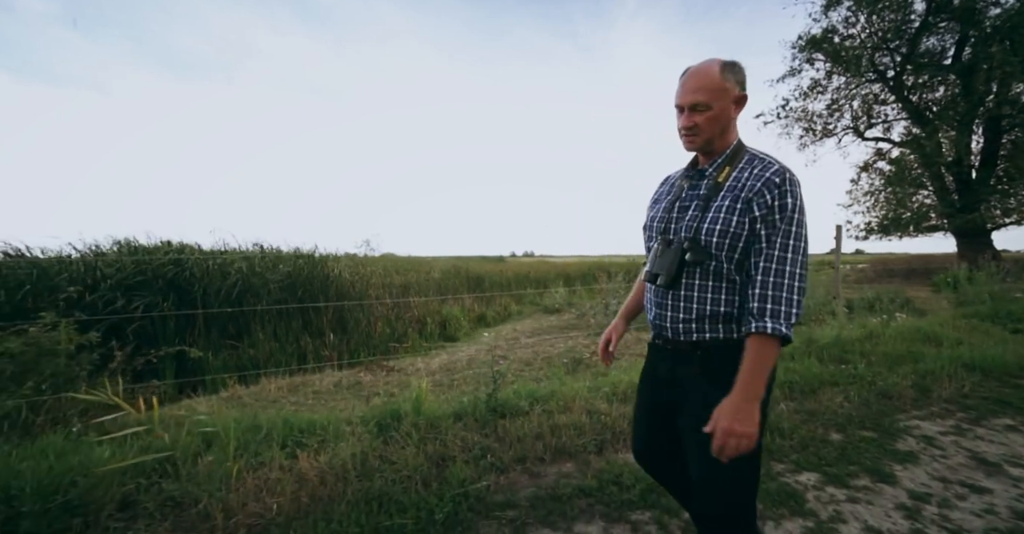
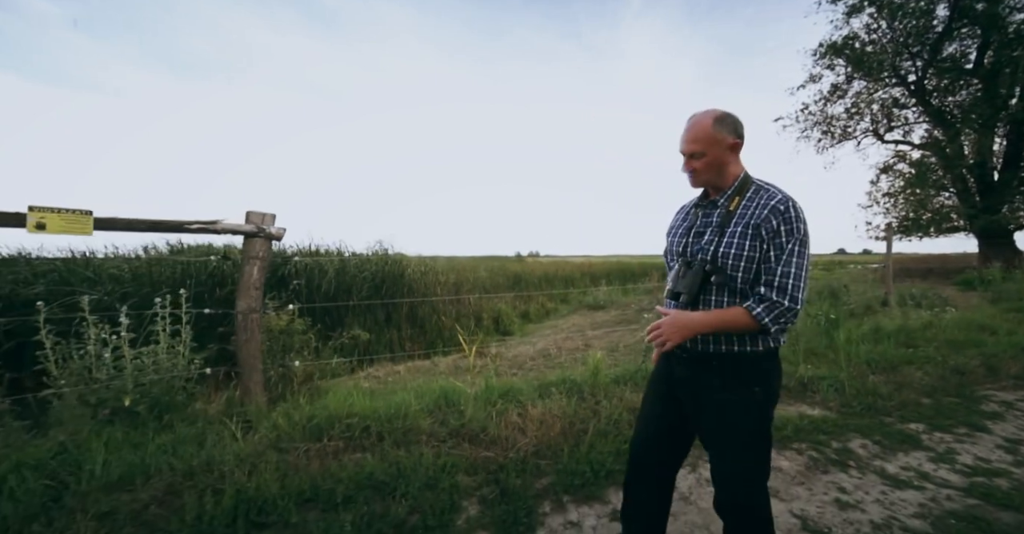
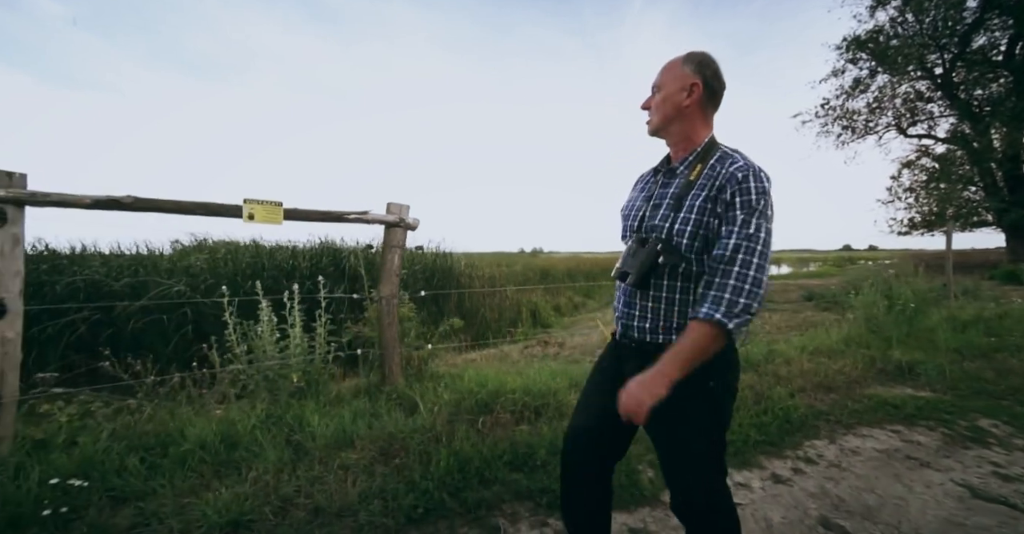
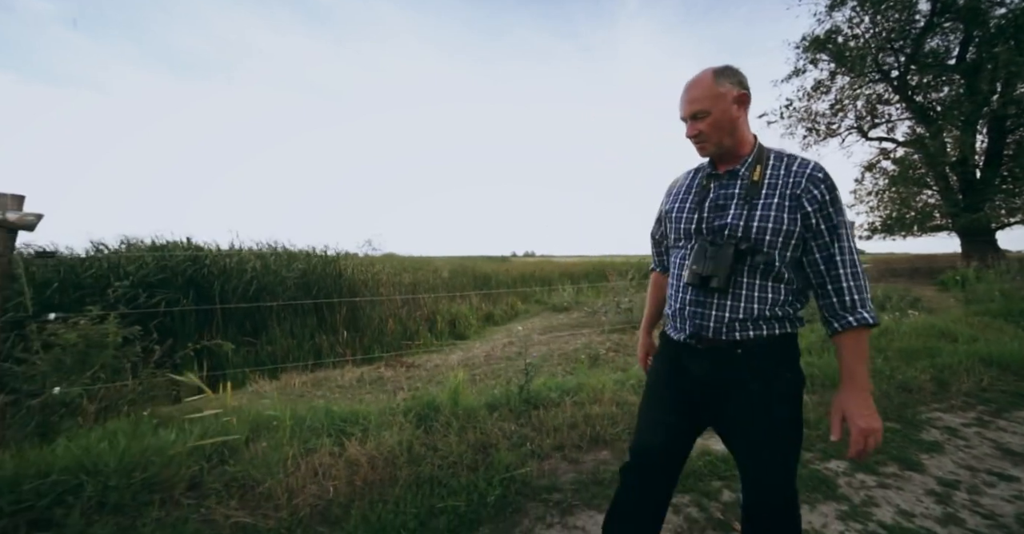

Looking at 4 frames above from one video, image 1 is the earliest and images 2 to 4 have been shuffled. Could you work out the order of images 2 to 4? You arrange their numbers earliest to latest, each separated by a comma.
4, 2, 3
